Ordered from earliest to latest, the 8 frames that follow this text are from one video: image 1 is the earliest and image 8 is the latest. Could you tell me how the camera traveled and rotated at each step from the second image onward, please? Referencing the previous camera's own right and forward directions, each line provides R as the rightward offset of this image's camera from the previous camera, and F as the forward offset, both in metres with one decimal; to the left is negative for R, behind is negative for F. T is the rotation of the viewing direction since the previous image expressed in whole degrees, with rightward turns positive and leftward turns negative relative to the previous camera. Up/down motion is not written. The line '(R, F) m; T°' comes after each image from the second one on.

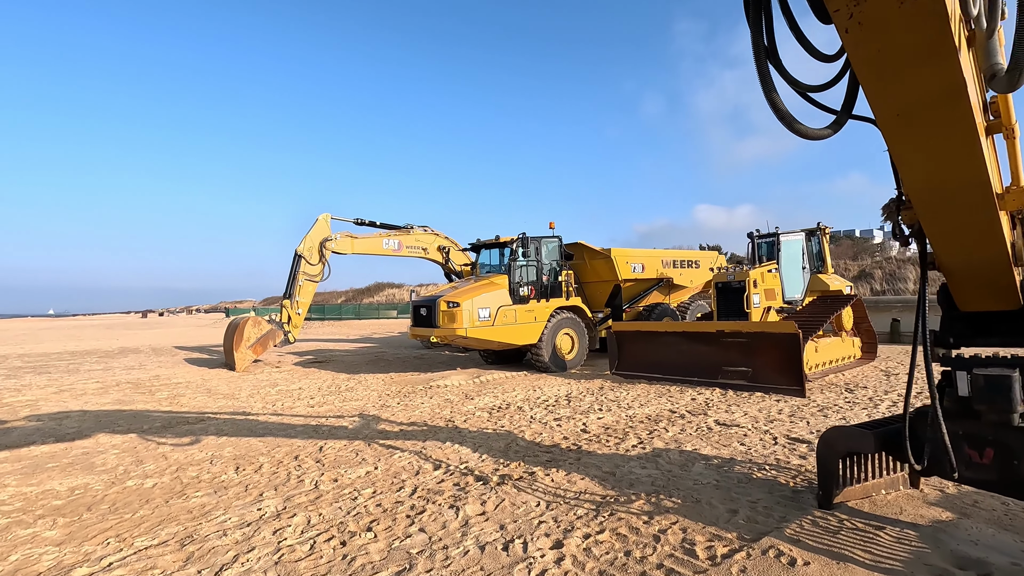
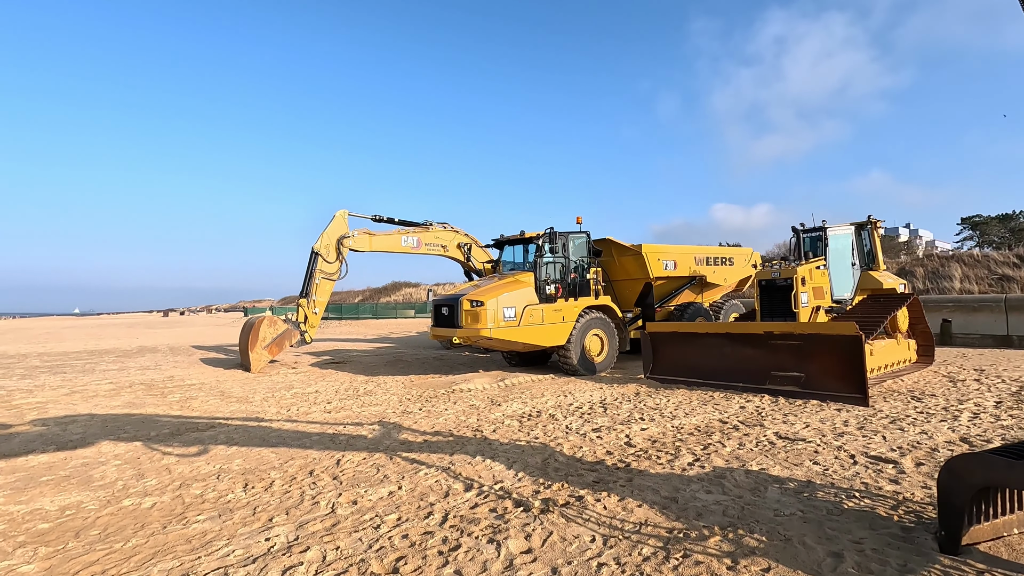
(-0.2, +0.5) m; -2°
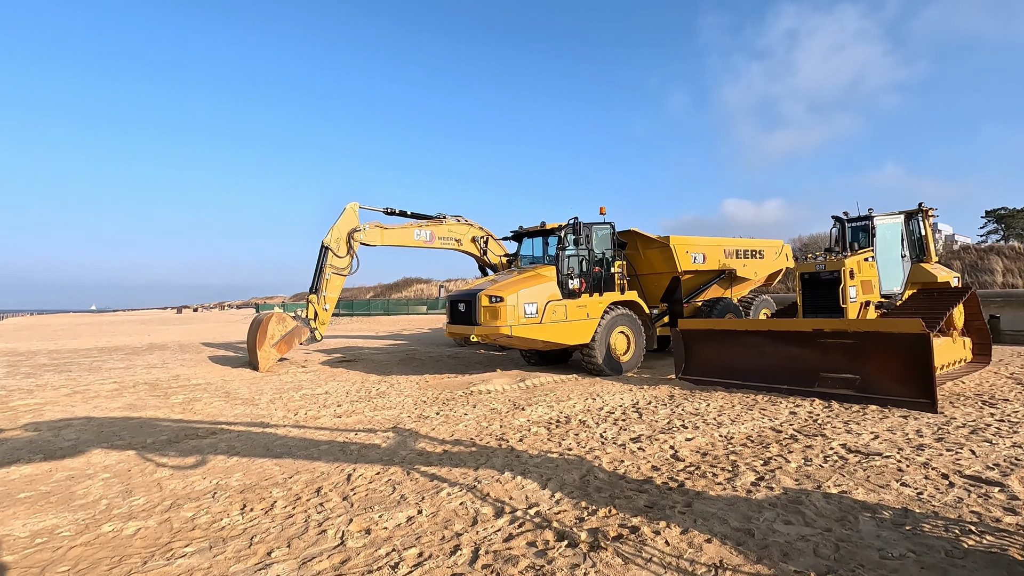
(-0.2, +0.5) m; -1°
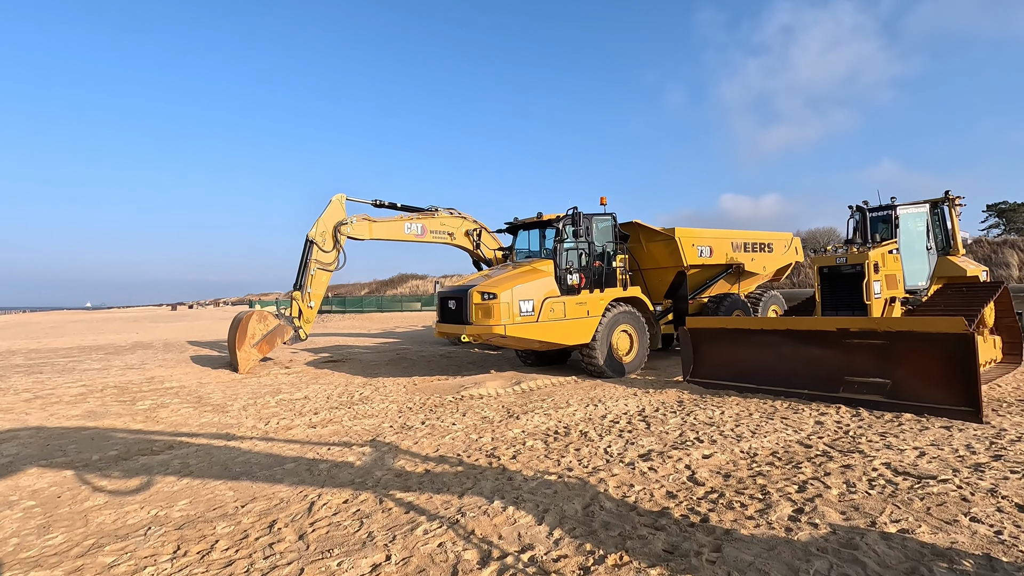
(0.0, +0.6) m; 0°
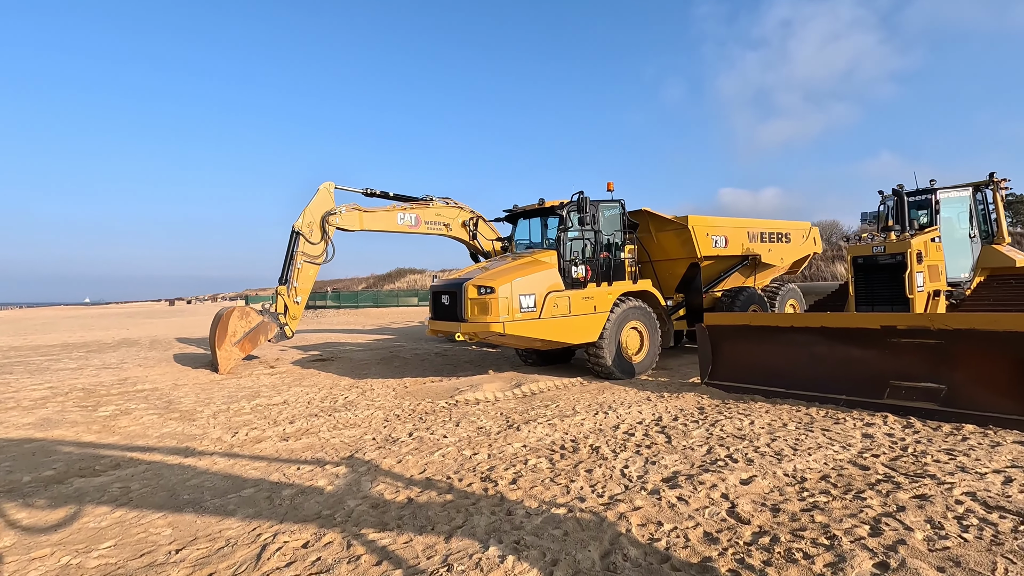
(0.0, +0.7) m; 0°
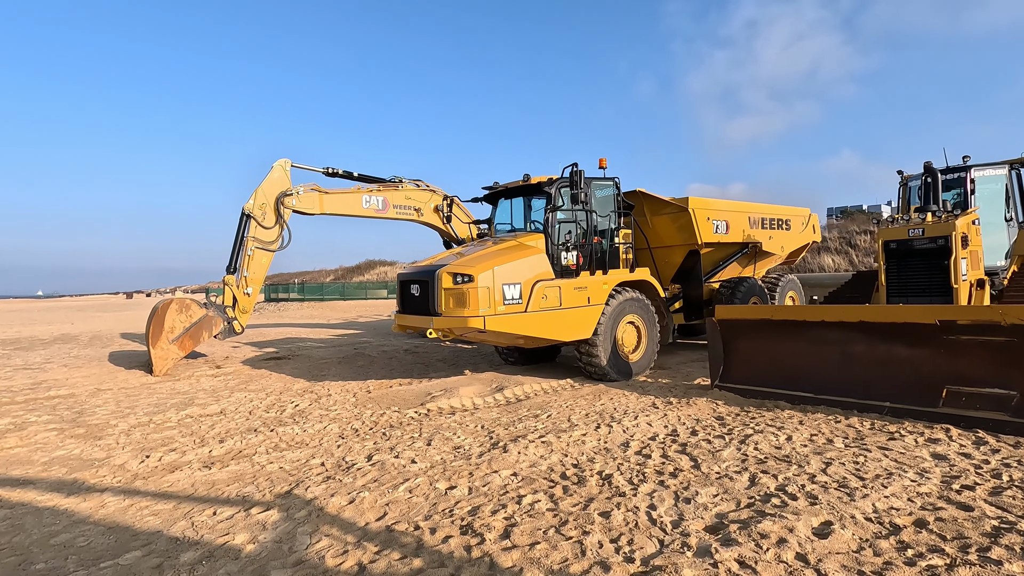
(-0.1, +1.0) m; +3°
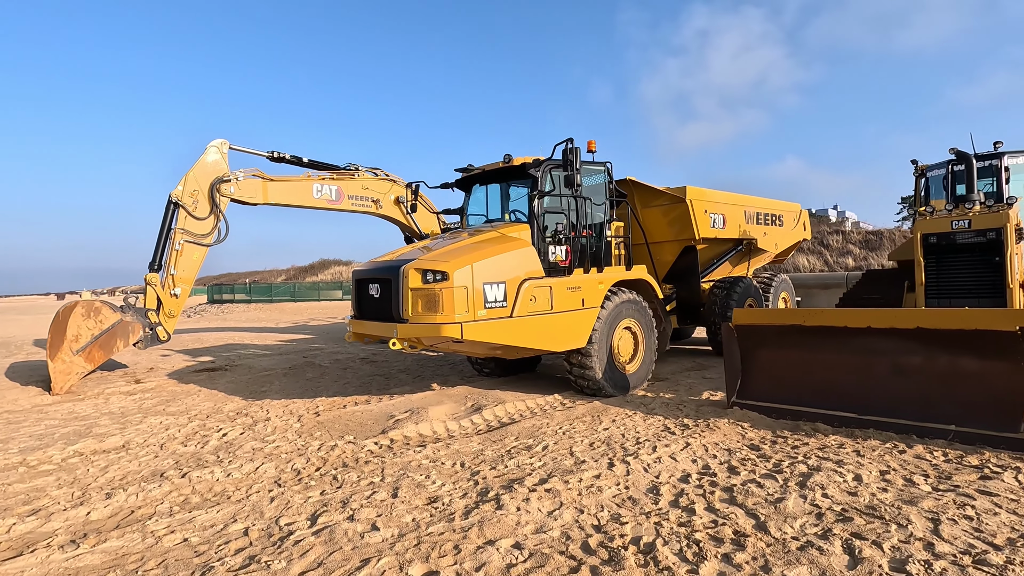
(-0.2, +1.0) m; +4°
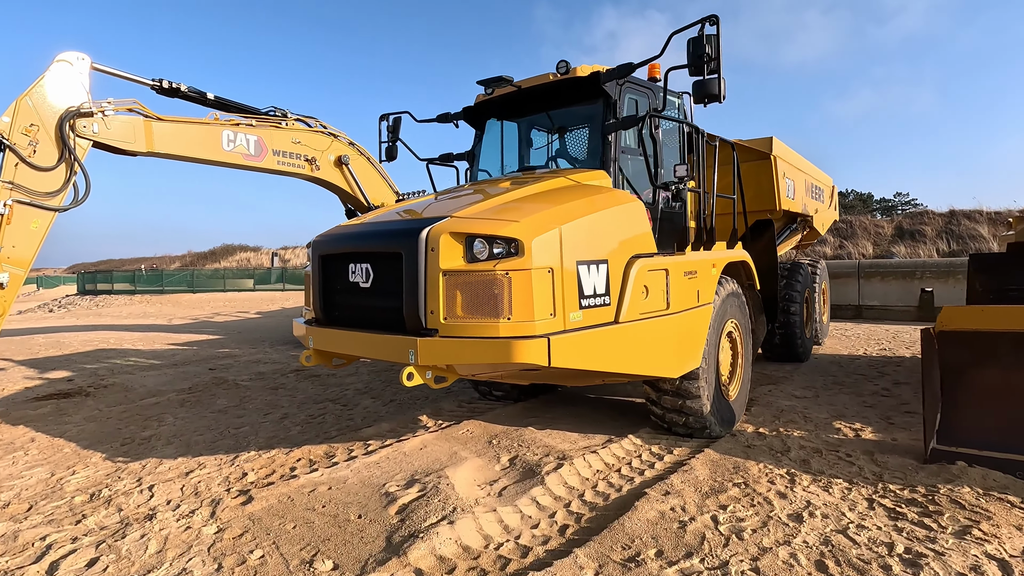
(-0.9, +2.2) m; +9°
